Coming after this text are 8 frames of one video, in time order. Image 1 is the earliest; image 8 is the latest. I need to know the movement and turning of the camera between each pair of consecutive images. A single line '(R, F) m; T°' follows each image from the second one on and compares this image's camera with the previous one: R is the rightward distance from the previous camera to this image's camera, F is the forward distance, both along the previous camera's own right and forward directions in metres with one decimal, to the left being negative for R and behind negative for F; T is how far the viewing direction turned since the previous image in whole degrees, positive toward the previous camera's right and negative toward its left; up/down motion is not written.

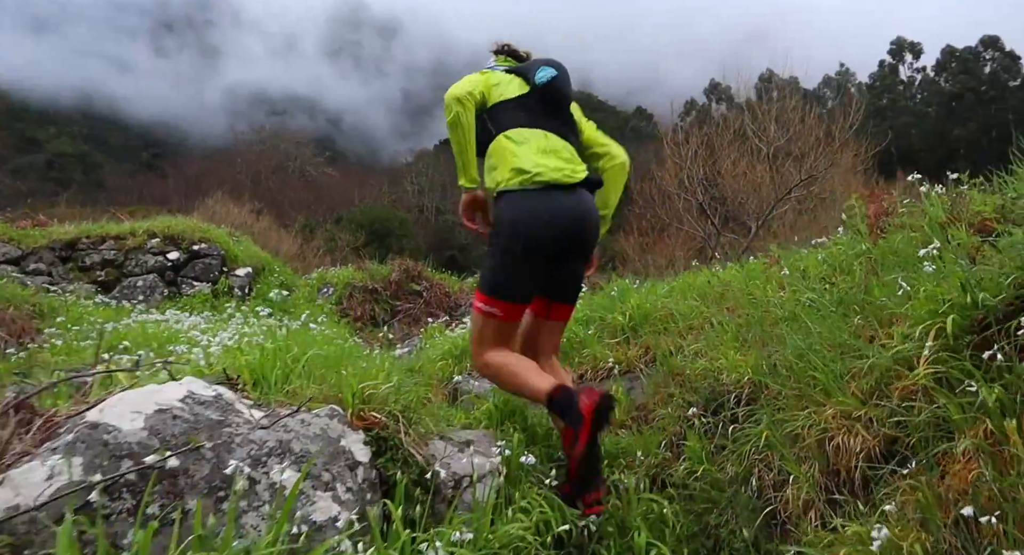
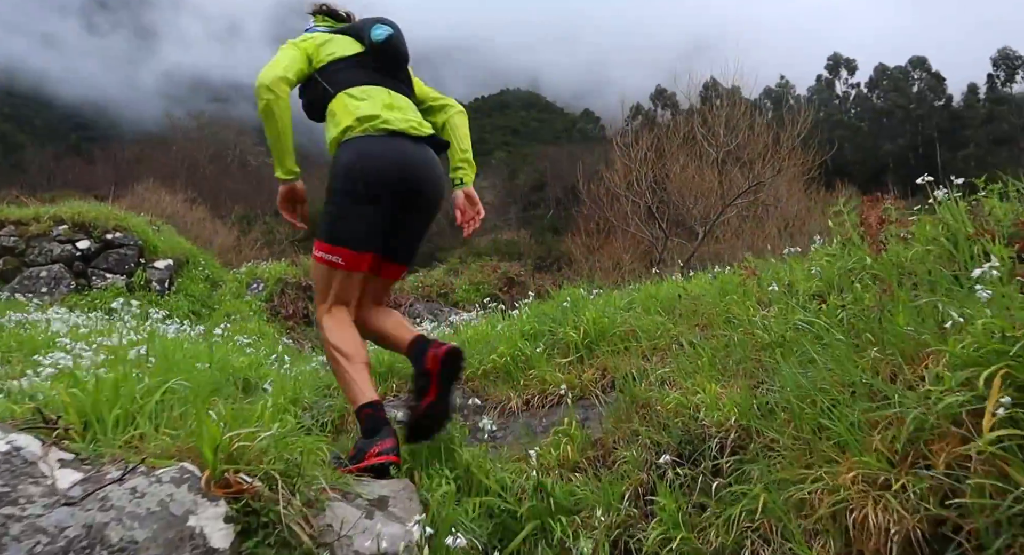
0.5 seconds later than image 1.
(0.0, +0.6) m; +5°
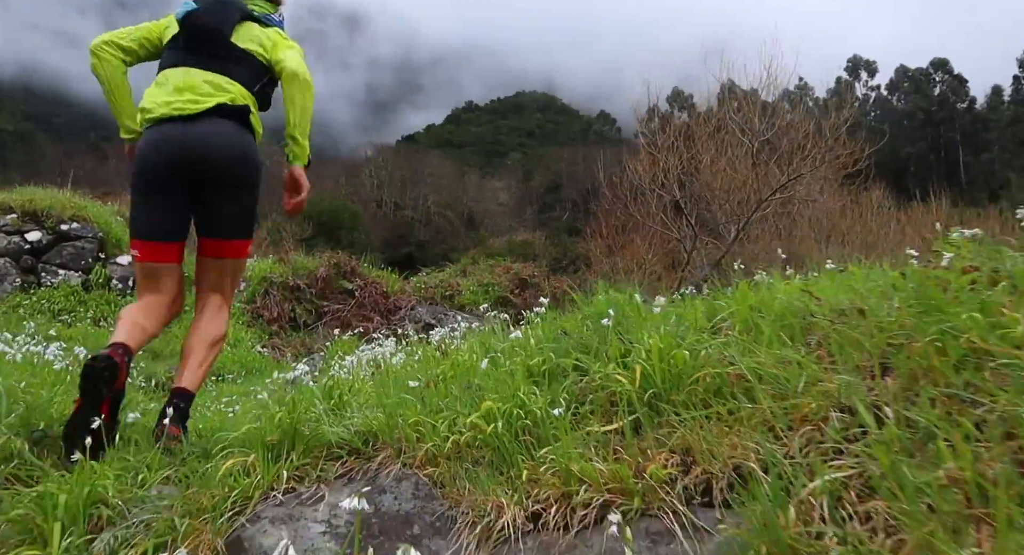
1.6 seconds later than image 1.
(+0.1, +1.6) m; -1°
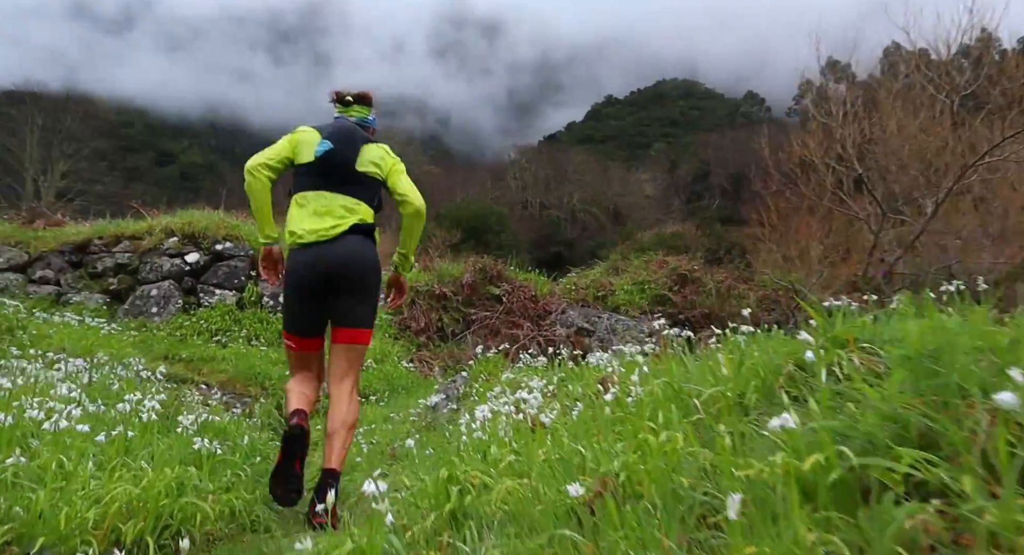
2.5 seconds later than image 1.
(-0.2, +1.0) m; -13°
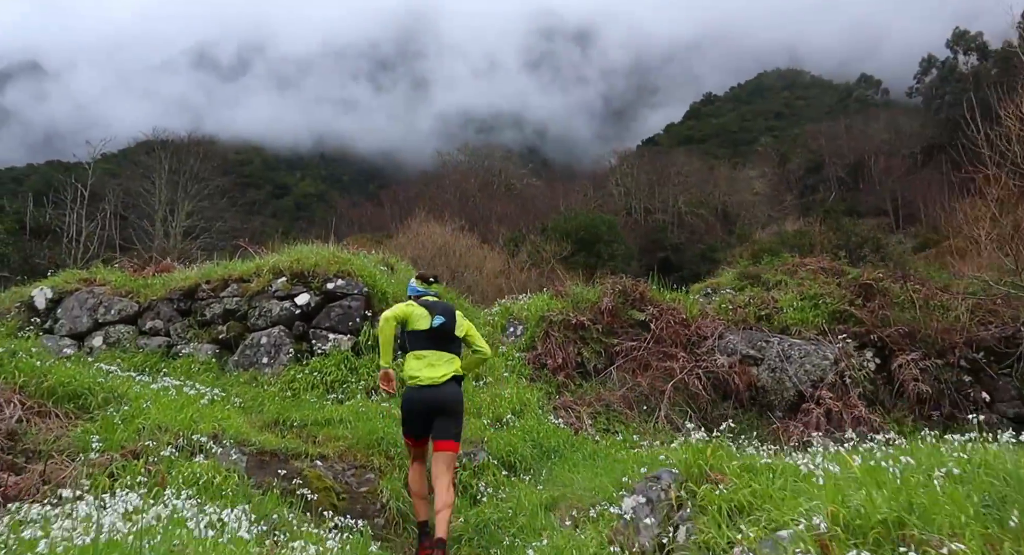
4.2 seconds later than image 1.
(-0.7, +1.6) m; -9°
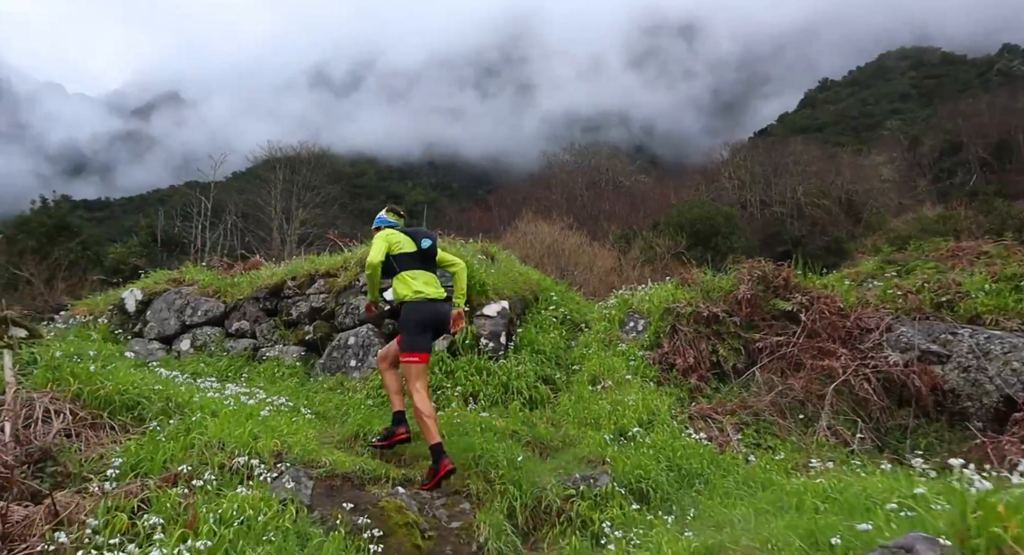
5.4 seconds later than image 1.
(-0.1, +1.4) m; -9°
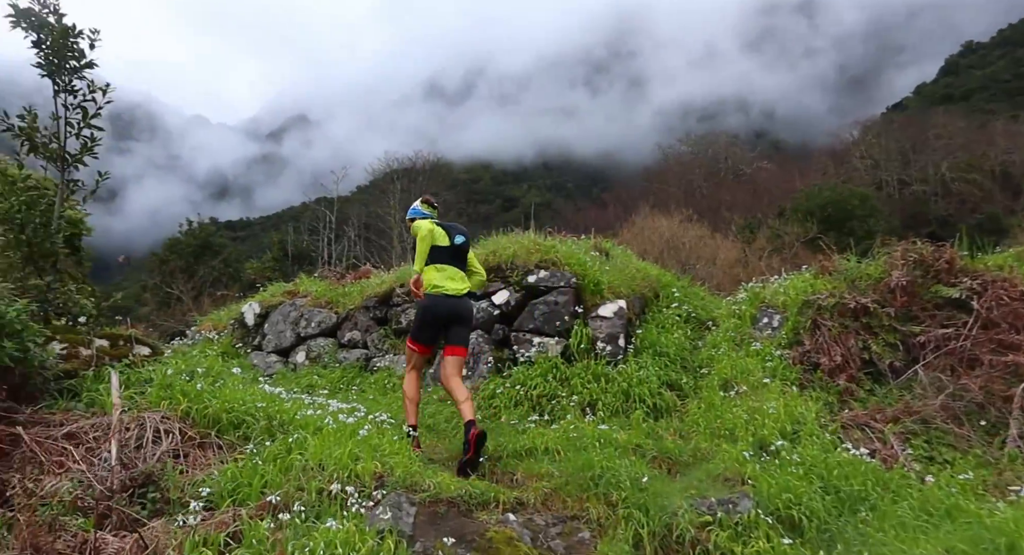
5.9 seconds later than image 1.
(0.0, +0.6) m; -10°
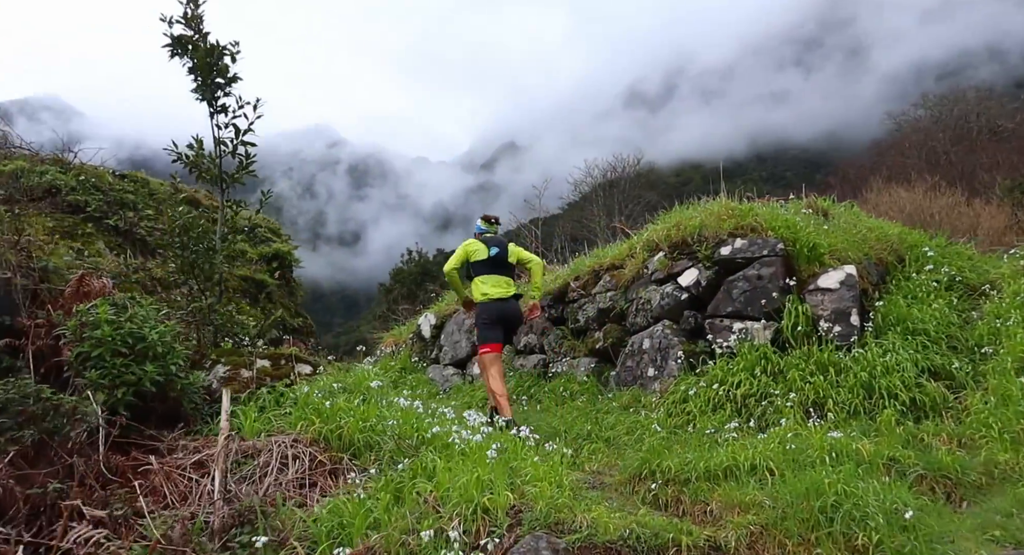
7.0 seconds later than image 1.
(+0.3, +1.3) m; -18°
